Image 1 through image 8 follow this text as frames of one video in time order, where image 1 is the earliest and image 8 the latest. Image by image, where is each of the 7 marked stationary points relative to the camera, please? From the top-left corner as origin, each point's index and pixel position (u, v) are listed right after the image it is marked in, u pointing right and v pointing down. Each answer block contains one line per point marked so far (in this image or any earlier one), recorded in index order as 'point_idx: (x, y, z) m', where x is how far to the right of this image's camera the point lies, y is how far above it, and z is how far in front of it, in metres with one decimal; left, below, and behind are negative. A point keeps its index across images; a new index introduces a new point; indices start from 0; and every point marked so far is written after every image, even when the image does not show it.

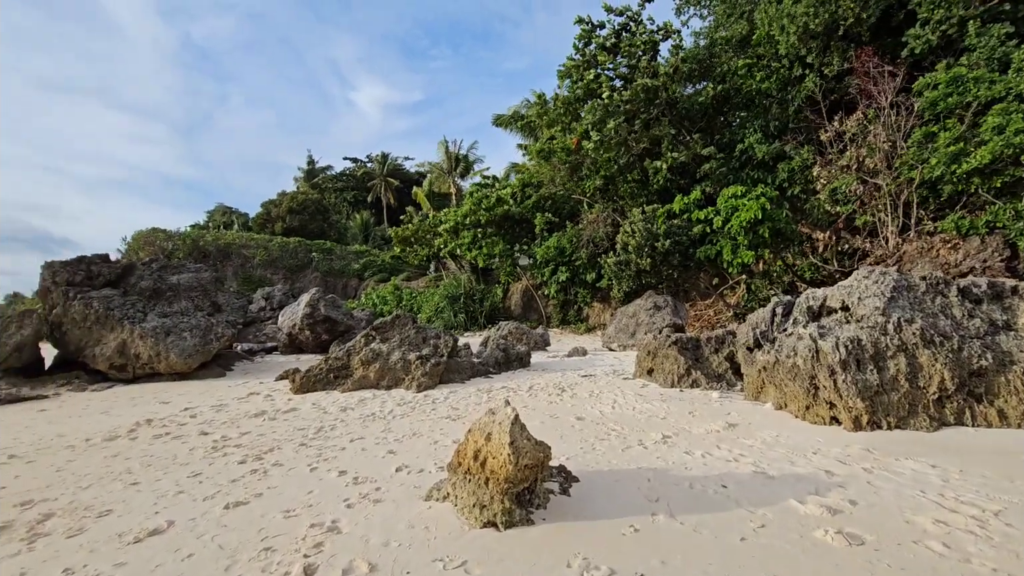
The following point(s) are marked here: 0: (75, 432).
0: (-6.4, -2.1, +7.5) m
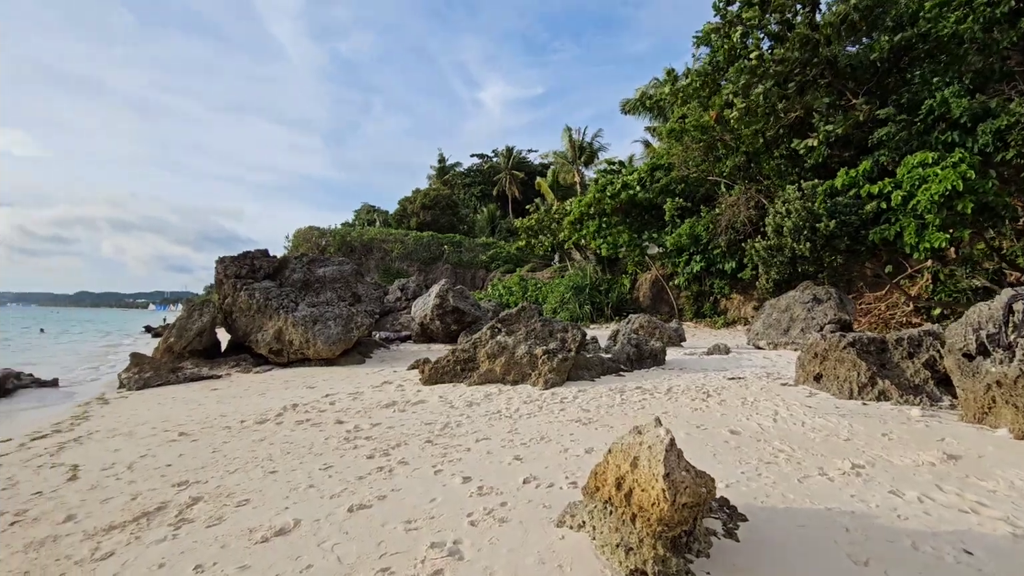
0: (-4.4, -2.0, +8.2) m
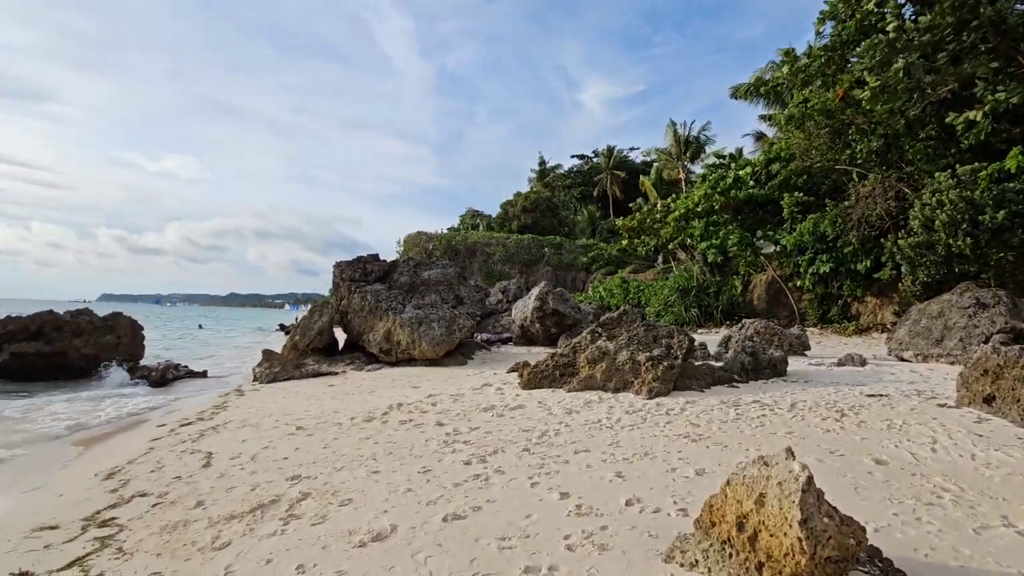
0: (-2.8, -2.1, +8.7) m
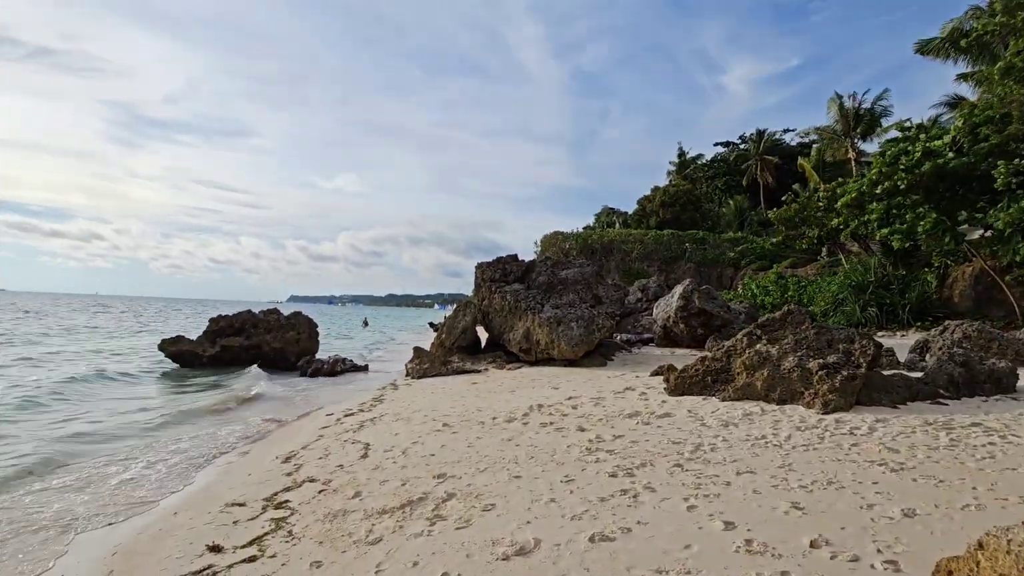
0: (-0.4, -2.1, +8.8) m
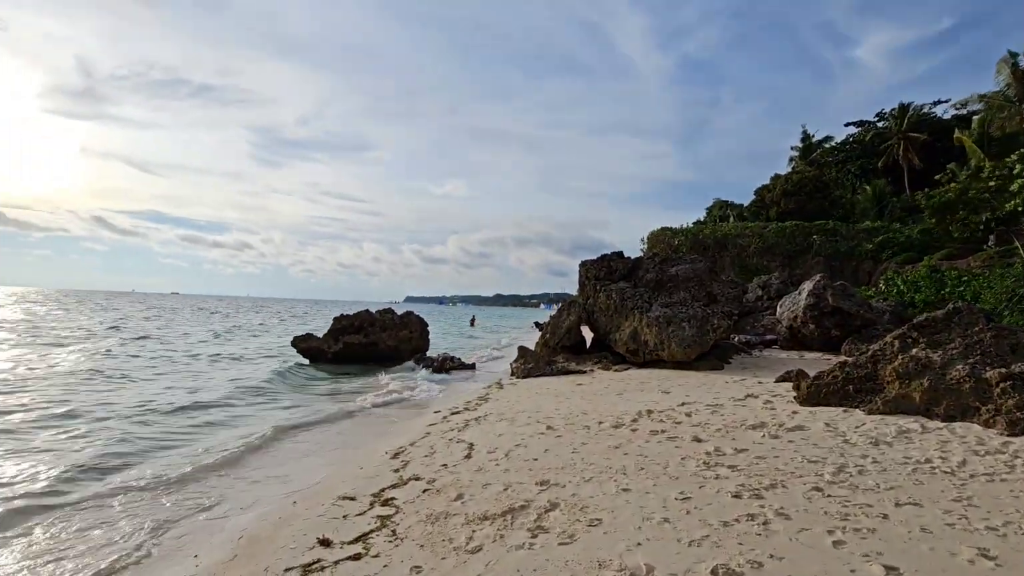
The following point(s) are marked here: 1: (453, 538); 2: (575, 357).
0: (+1.4, -2.0, +8.4) m
1: (-0.5, -2.0, +4.0) m
2: (+1.9, -2.1, +15.2) m
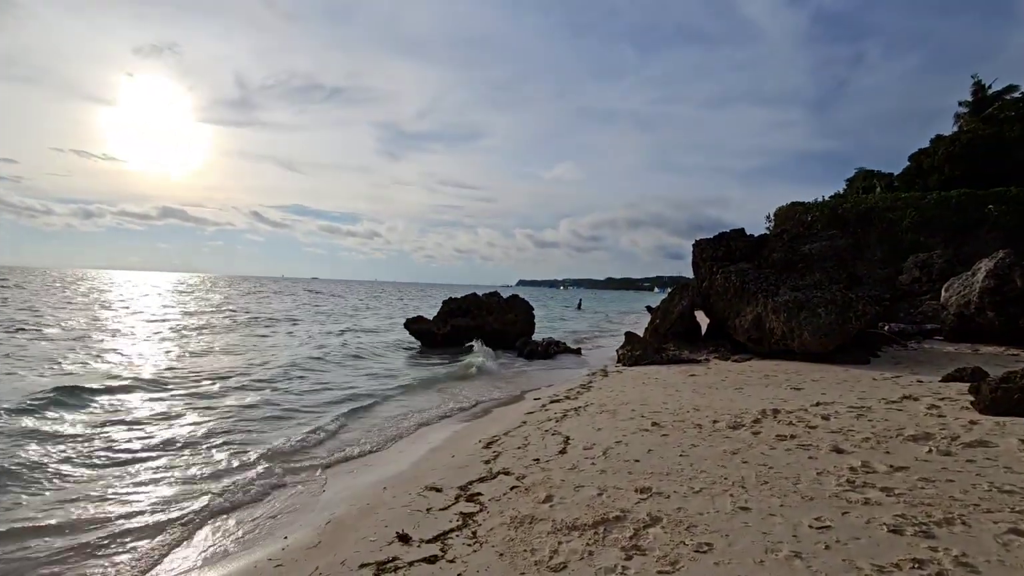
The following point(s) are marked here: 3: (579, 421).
0: (+2.9, -1.8, +7.5) m
1: (+0.2, -1.8, +3.6) m
2: (+4.8, -1.6, +14.0) m
3: (+1.0, -1.9, +7.3) m
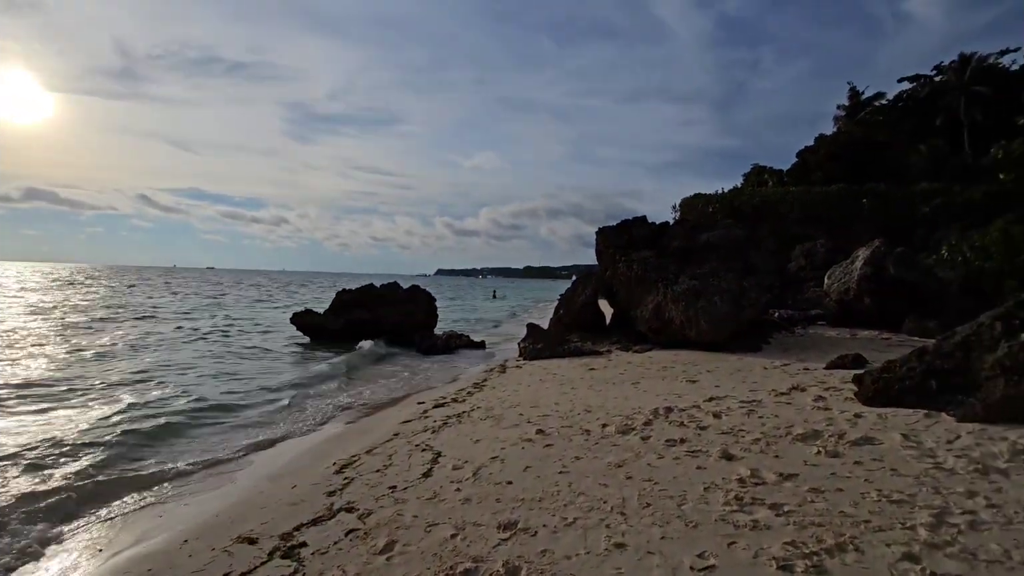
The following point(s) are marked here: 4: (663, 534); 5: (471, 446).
0: (+1.2, -1.6, +6.9) m
1: (-0.9, -1.8, +2.7) m
2: (+2.1, -1.3, +13.6) m
3: (-0.7, -1.8, +6.4) m
4: (+1.0, -1.7, +3.5) m
5: (-0.5, -1.8, +5.7) m
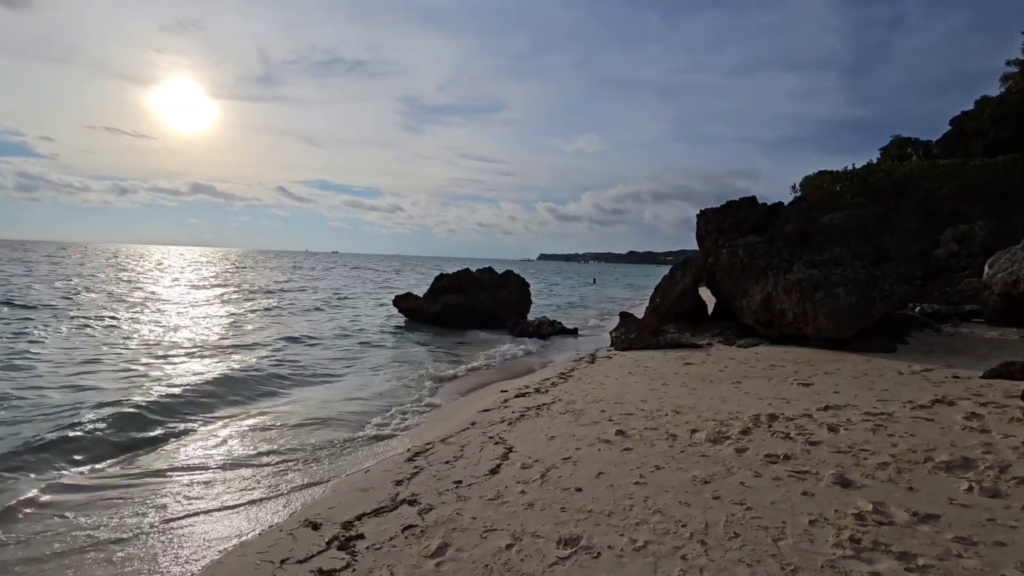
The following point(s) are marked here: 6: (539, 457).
0: (+2.2, -1.5, +6.2) m
1: (-0.7, -1.8, +2.5) m
2: (+4.4, -1.0, +12.7) m
3: (+0.3, -1.6, +6.1) m
4: (+1.3, -1.6, +2.9) m
5: (+0.3, -1.6, +5.4) m
6: (+0.3, -1.6, +5.0) m
